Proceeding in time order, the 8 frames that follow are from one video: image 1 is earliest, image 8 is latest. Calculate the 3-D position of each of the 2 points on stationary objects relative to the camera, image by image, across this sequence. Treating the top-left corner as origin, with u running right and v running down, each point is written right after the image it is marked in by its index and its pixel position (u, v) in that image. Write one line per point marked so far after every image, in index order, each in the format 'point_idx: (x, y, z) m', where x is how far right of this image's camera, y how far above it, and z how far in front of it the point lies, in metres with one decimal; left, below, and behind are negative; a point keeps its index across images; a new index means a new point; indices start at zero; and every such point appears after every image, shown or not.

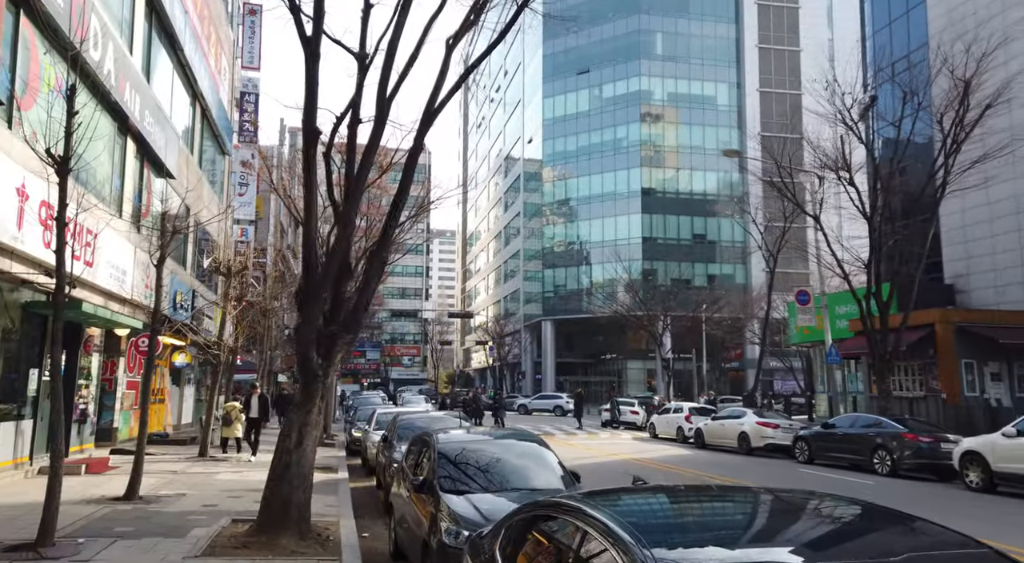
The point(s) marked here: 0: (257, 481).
0: (-4.5, -3.6, +13.5) m
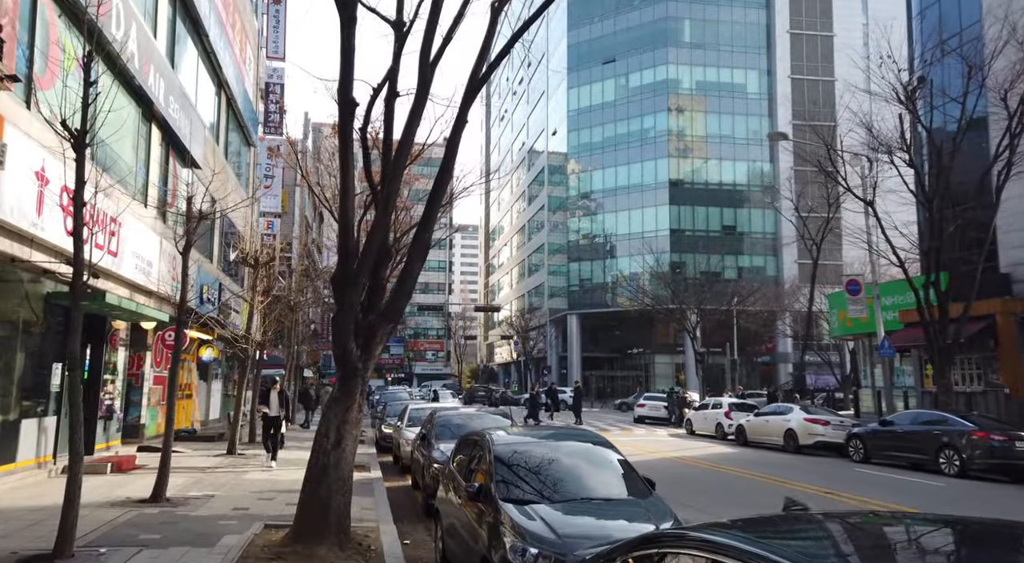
0: (-3.8, -3.4, +12.8) m
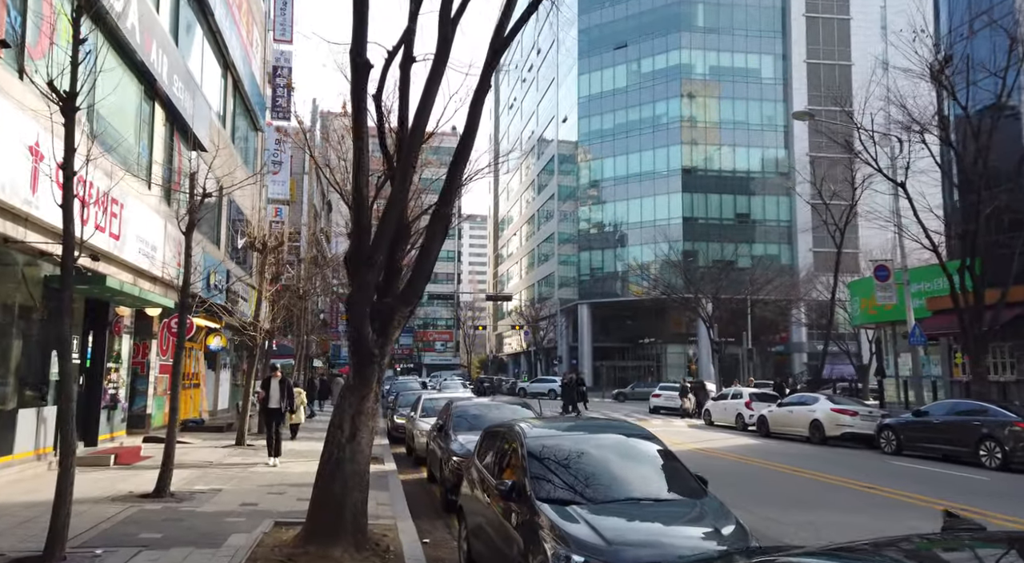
0: (-3.5, -3.1, +12.2) m
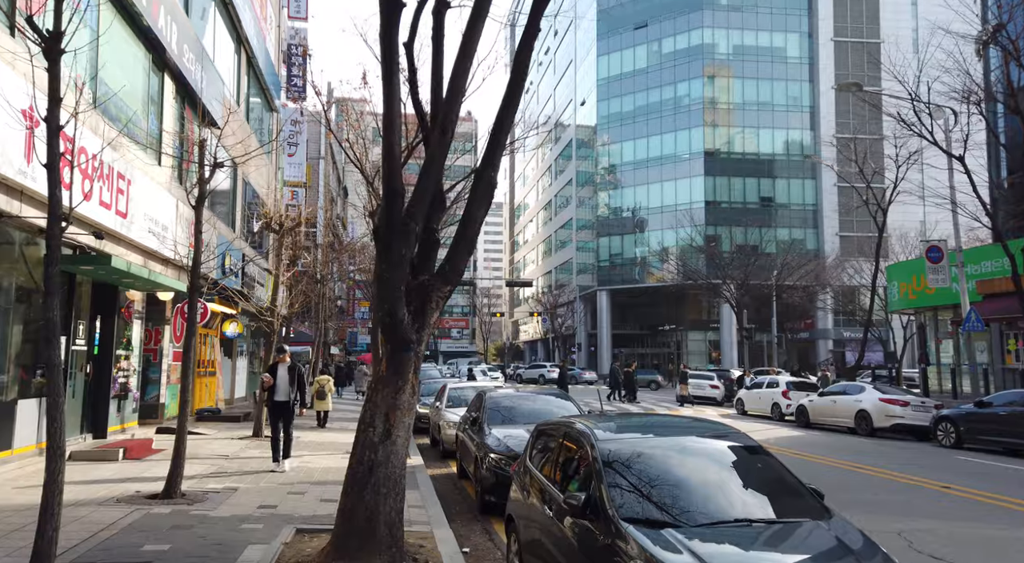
0: (-2.9, -2.8, +11.3) m
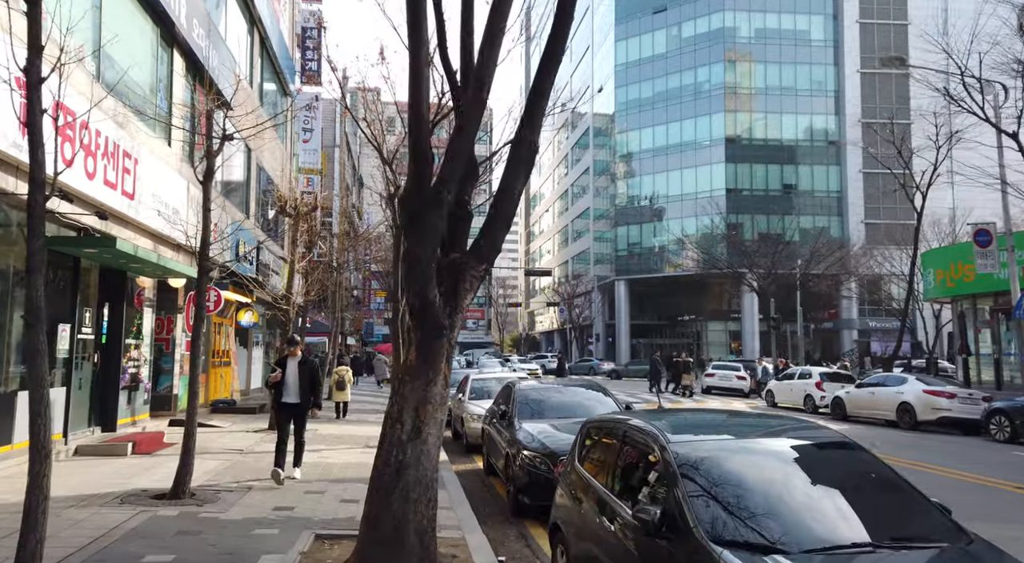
0: (-2.4, -2.6, +10.7) m
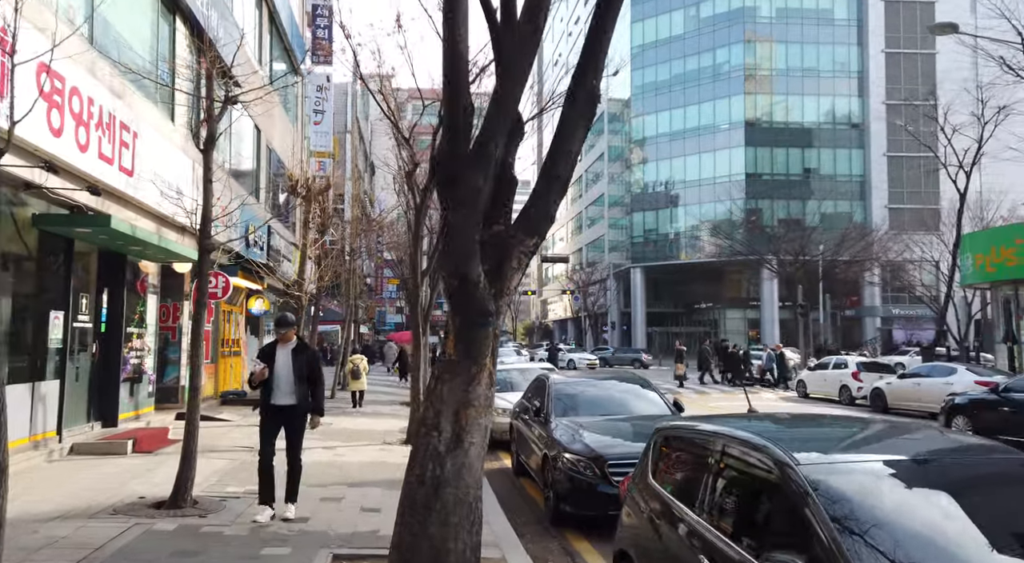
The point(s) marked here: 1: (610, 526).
0: (-2.0, -2.4, +9.7) m
1: (+1.0, -2.5, +7.7) m
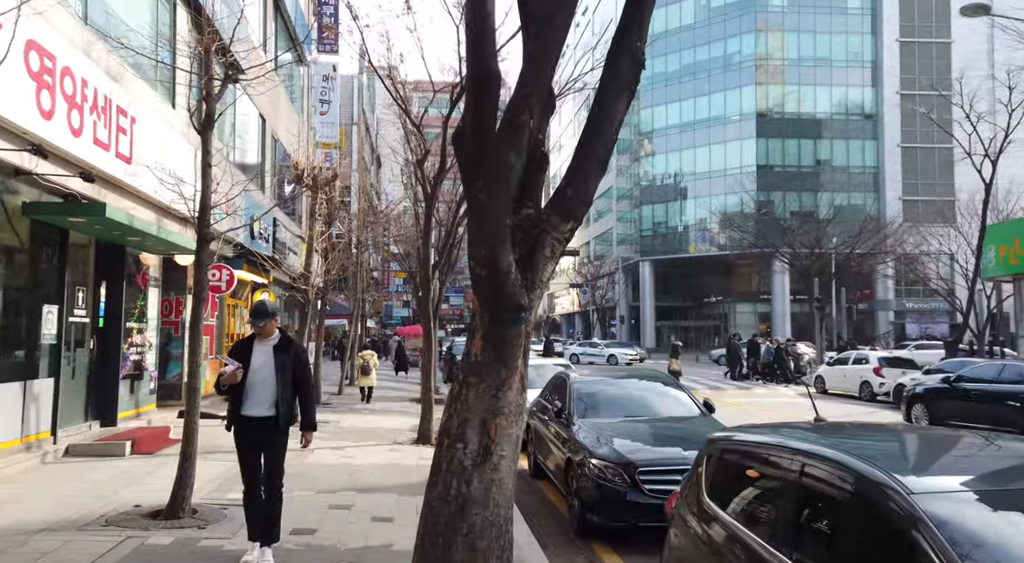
0: (-1.8, -2.3, +9.2) m
1: (+1.2, -2.4, +7.1) m
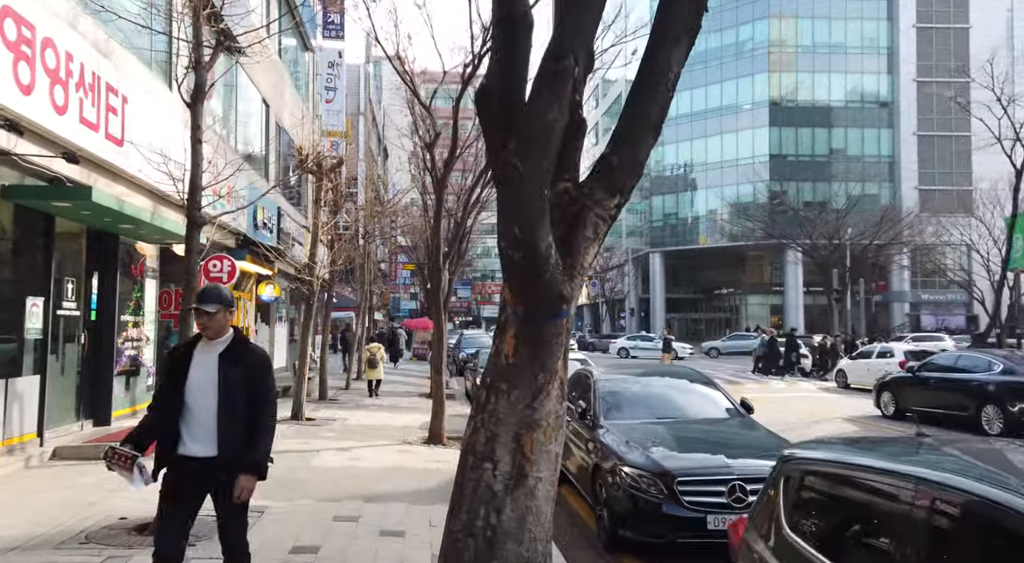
0: (-1.6, -2.2, +8.6) m
1: (+1.4, -2.3, +6.4) m
